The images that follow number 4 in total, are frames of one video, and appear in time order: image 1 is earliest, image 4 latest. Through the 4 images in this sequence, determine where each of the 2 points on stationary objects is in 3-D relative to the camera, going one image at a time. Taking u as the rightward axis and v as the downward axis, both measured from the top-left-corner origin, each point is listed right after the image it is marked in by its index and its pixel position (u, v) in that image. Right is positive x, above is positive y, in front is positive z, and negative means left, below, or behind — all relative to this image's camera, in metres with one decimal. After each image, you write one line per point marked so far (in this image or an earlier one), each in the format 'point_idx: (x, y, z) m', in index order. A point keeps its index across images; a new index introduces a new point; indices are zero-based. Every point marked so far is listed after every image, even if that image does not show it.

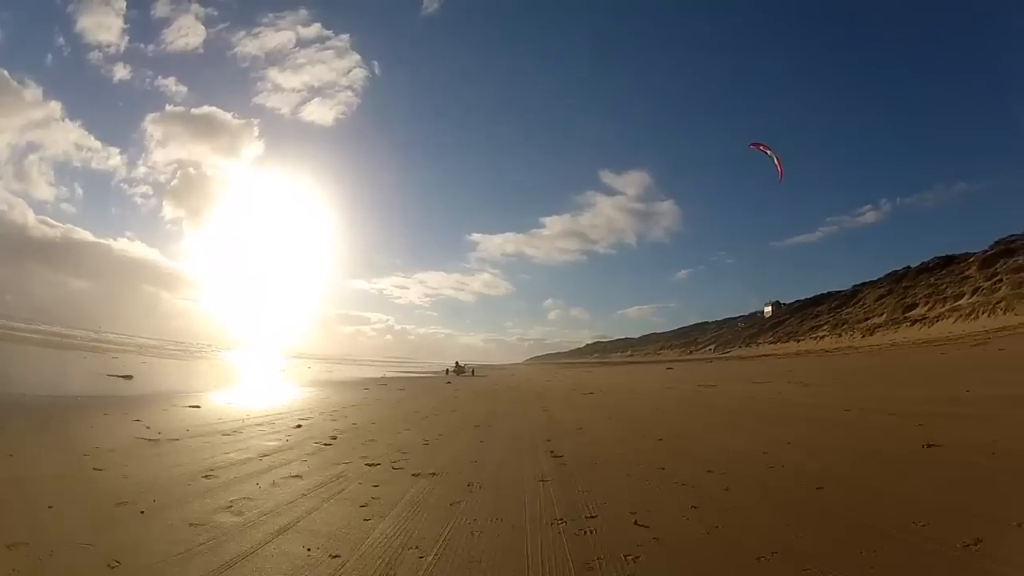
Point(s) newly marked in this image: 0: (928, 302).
0: (+10.5, -0.5, +15.5) m
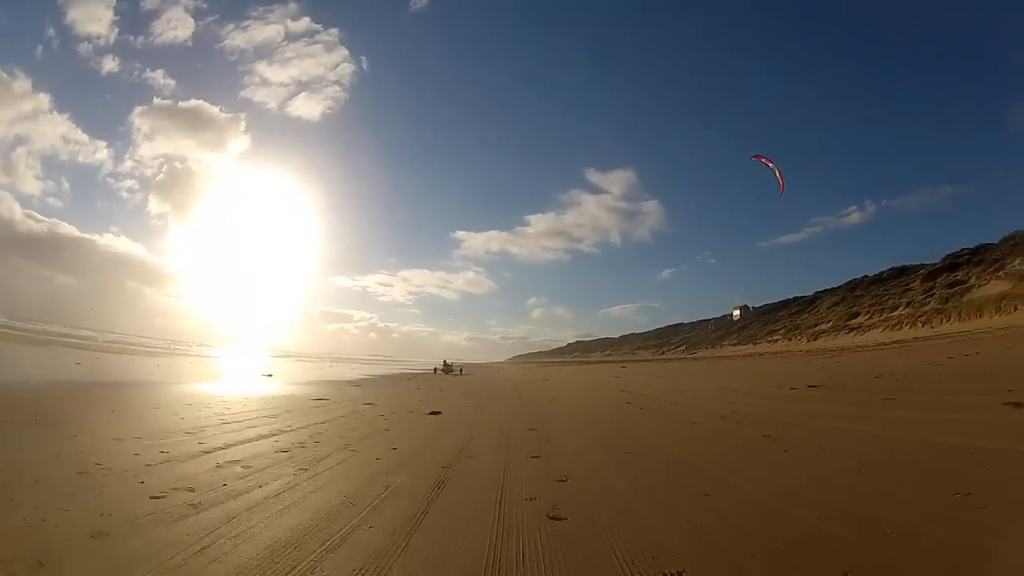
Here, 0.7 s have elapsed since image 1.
0: (+10.0, -0.8, +17.0) m
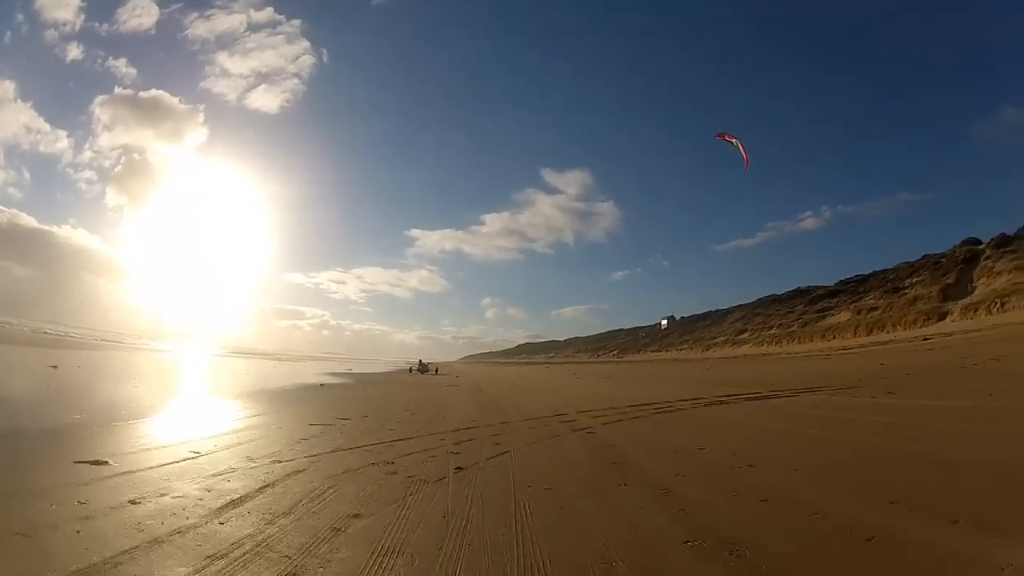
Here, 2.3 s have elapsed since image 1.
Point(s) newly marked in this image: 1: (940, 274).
0: (+8.4, -1.5, +21.0) m
1: (+13.9, +0.5, +19.3) m
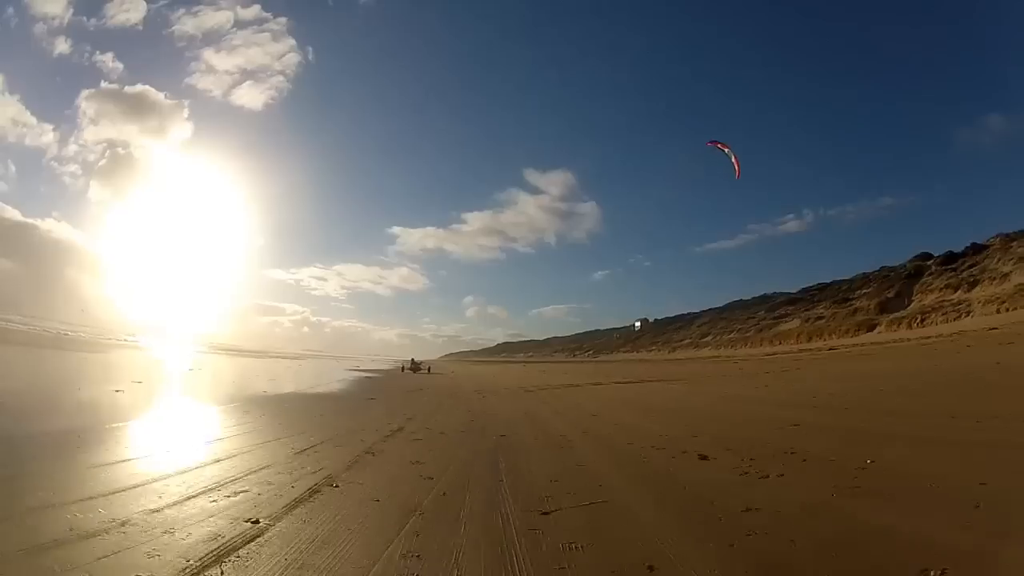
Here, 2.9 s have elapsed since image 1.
0: (+7.8, -1.8, +22.7) m
1: (+13.3, +0.1, +21.2) m
